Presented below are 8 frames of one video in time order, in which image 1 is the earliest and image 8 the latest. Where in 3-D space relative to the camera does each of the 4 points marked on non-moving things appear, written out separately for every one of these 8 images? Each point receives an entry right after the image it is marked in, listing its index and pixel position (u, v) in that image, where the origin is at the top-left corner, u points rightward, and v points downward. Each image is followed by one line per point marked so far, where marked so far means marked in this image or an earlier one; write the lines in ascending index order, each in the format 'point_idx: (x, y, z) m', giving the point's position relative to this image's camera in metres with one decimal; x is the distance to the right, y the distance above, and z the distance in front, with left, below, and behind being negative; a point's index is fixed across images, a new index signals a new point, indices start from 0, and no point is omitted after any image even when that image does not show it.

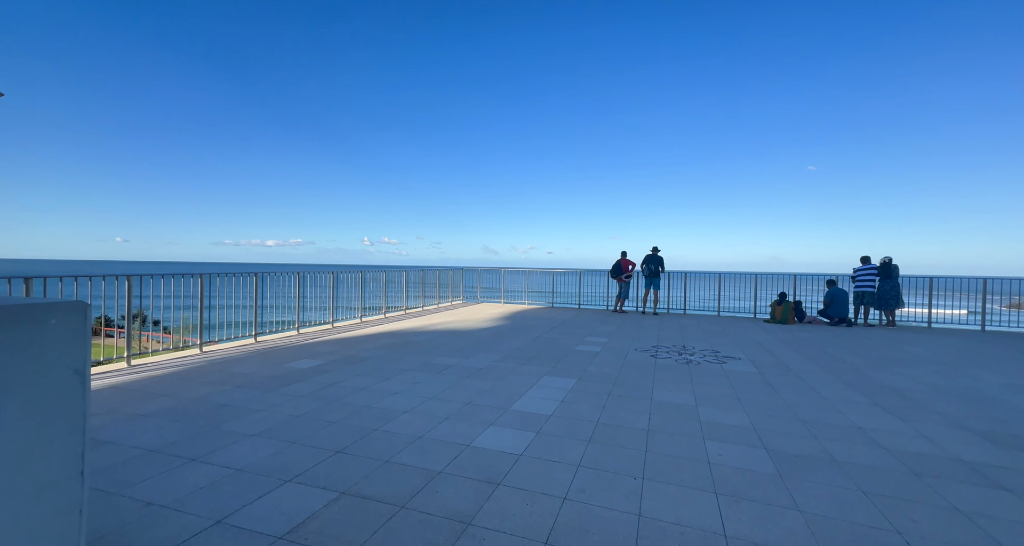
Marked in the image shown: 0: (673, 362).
0: (+2.4, -1.3, +6.8) m
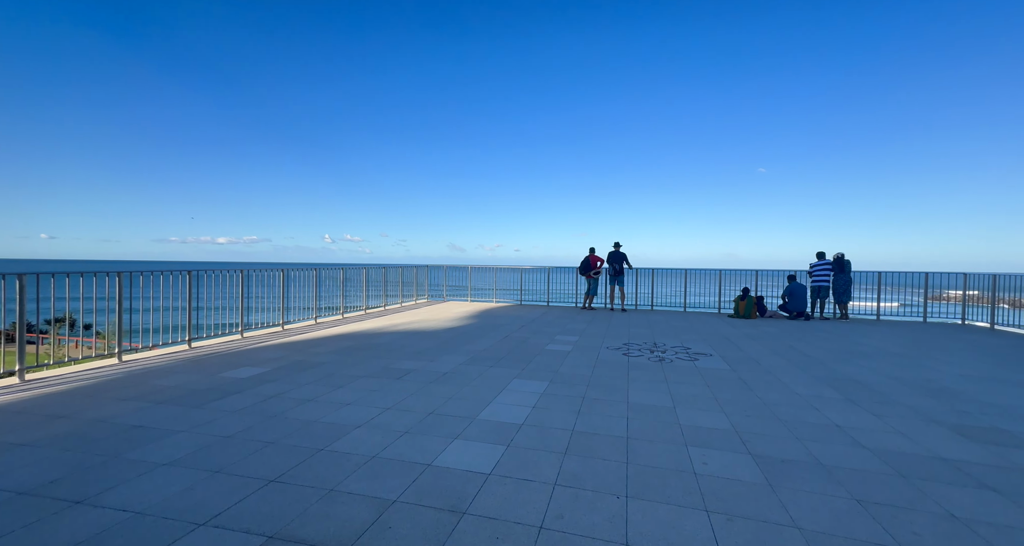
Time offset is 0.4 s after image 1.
0: (+1.9, -1.3, +6.6) m
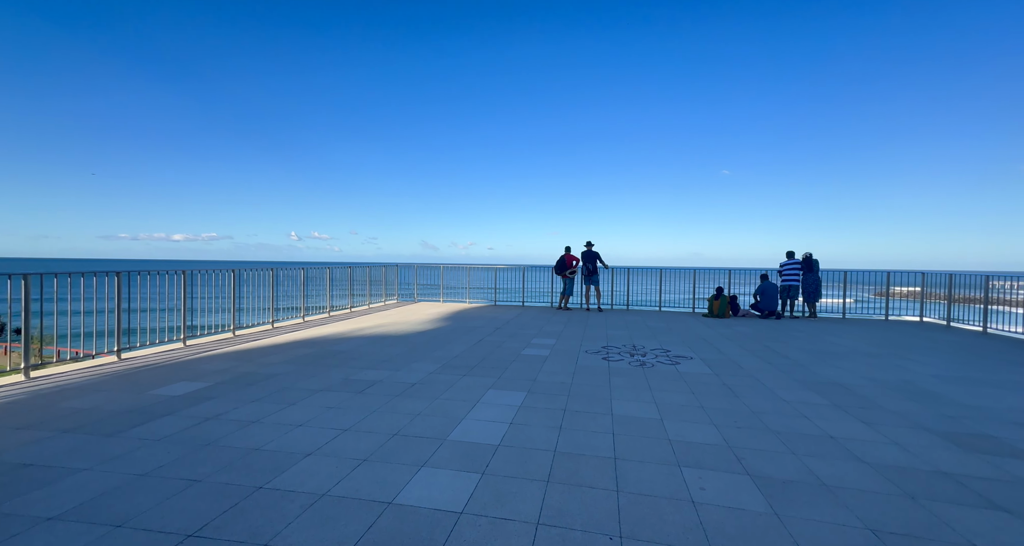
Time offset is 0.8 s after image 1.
0: (+1.6, -1.3, +6.3) m
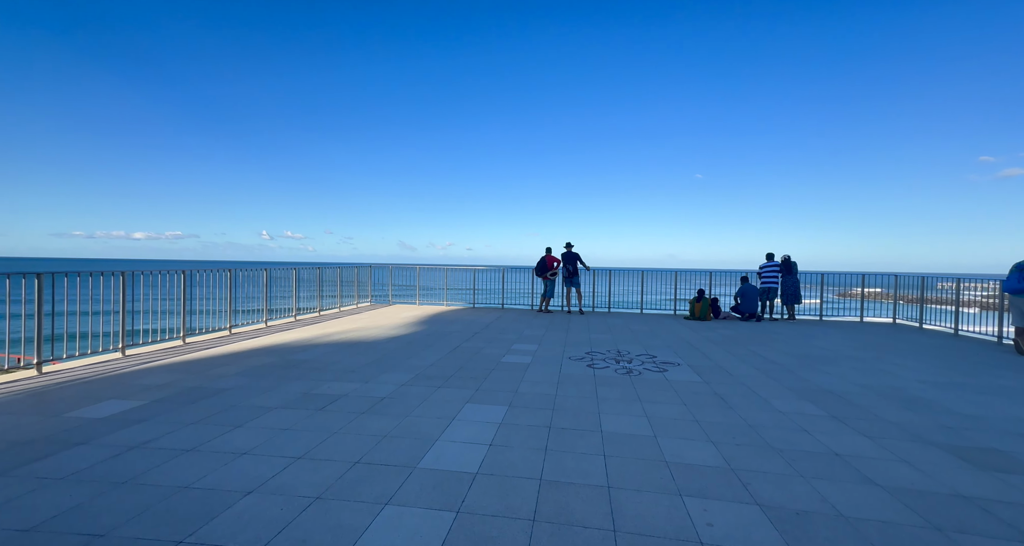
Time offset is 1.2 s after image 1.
0: (+1.3, -1.3, +6.0) m
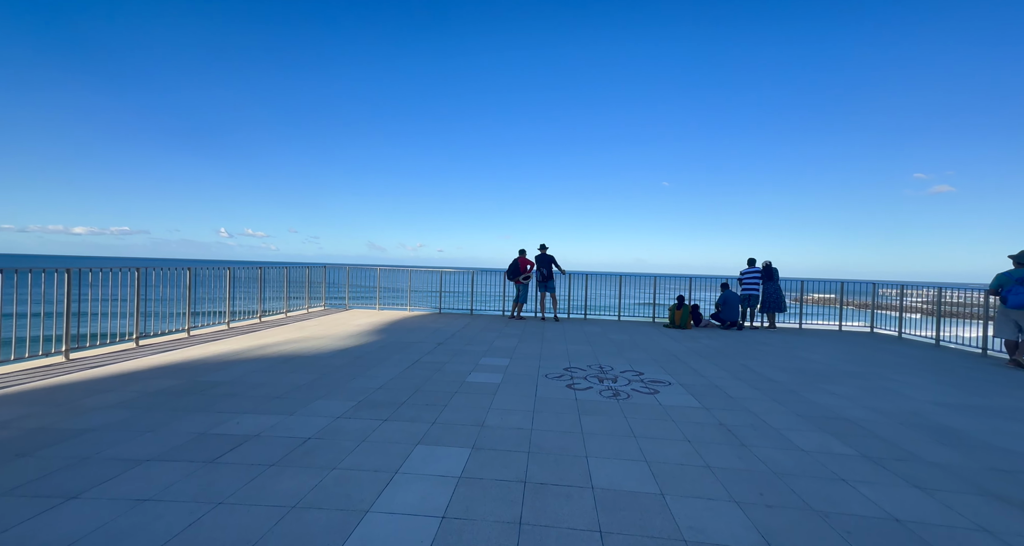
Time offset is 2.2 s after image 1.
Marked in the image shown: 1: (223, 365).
0: (+0.9, -1.4, +5.1) m
1: (-3.6, -1.1, +5.7) m
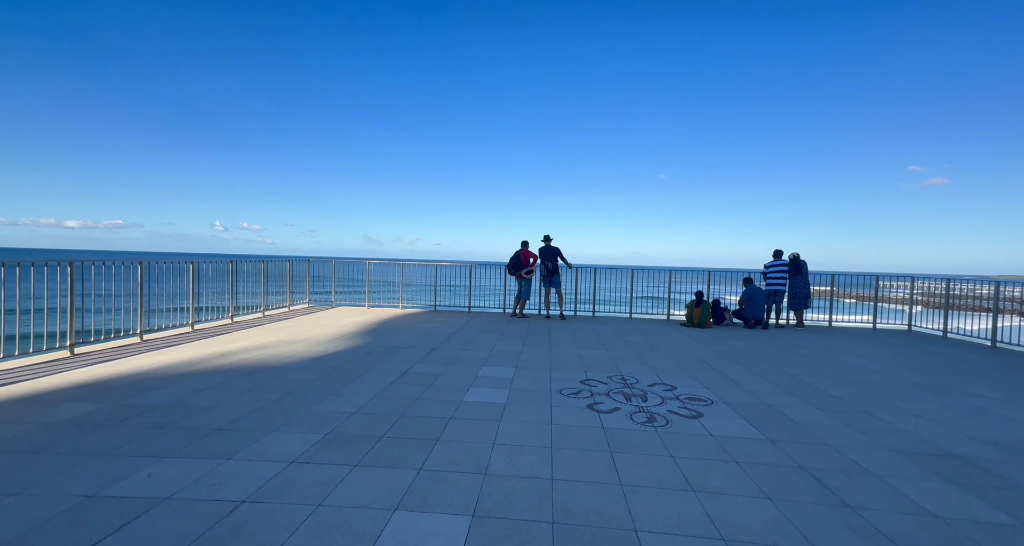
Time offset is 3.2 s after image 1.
0: (+1.0, -1.3, +4.0) m
1: (-3.5, -1.1, +4.6) m
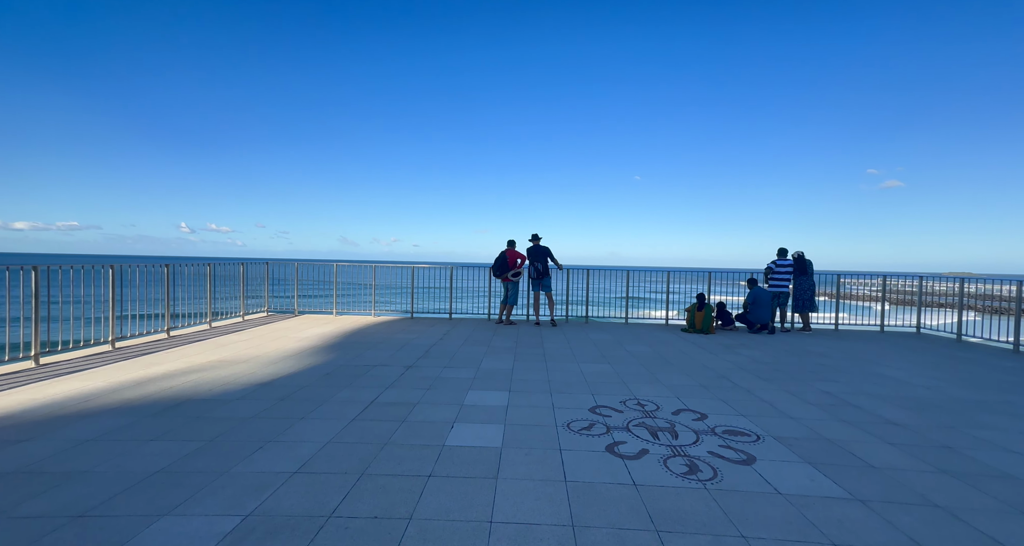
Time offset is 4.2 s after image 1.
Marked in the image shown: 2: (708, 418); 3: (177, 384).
0: (+1.0, -1.4, +3.0) m
1: (-3.5, -1.1, +3.4) m
2: (+1.8, -1.3, +4.3) m
3: (-3.6, -1.2, +4.8) m
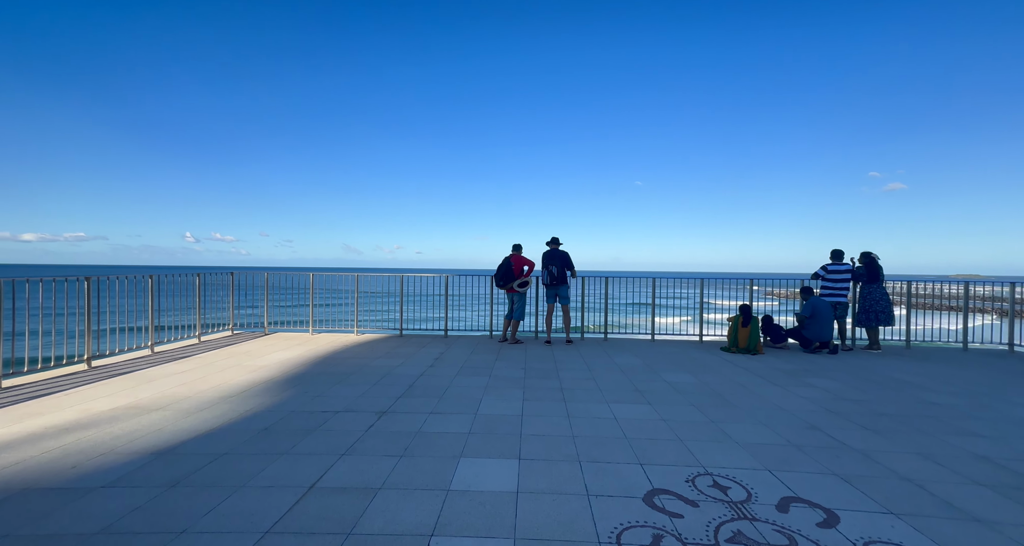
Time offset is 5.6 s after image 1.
0: (+1.1, -1.4, +1.4) m
1: (-3.5, -1.3, +1.9) m
2: (+1.9, -1.4, +2.6) m
3: (-3.5, -1.3, +3.3) m
